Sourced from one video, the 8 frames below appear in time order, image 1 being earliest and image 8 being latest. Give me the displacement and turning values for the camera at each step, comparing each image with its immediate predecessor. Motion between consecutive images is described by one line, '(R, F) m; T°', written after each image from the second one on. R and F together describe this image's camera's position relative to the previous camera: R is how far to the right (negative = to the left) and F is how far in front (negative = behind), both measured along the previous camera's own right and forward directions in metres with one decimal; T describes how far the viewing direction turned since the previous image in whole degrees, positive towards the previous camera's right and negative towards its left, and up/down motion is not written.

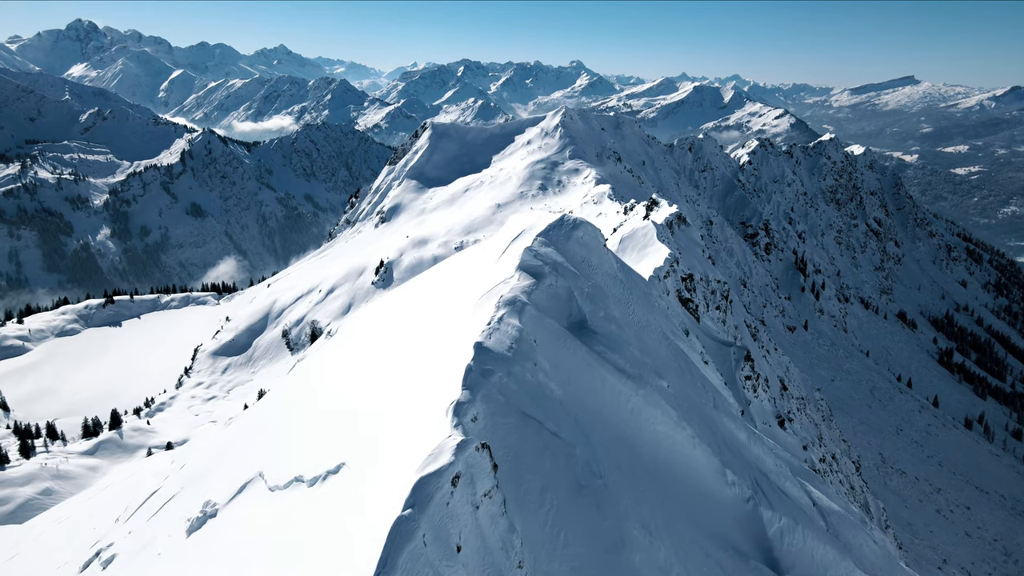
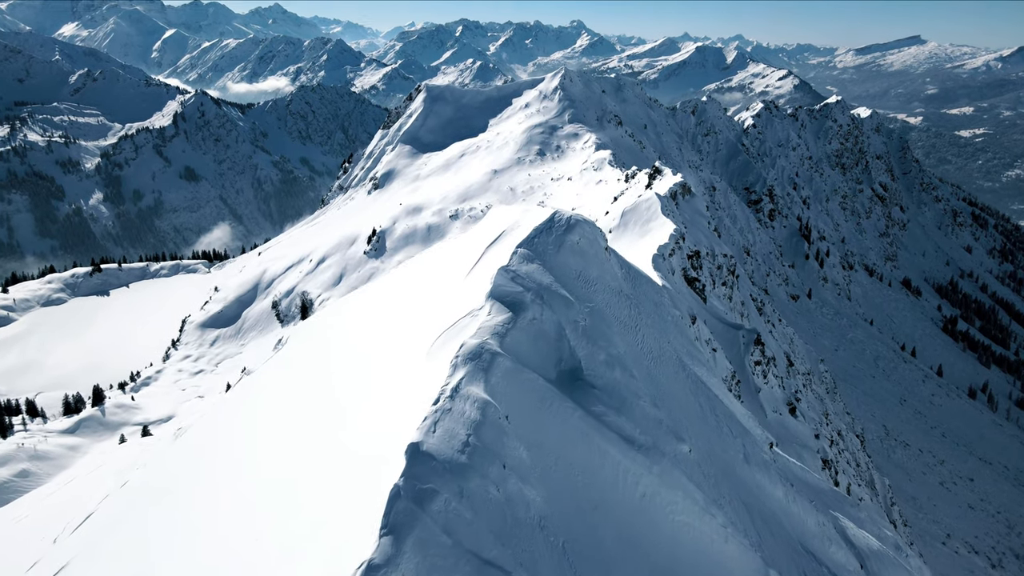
(+0.5, +2.9) m; 0°
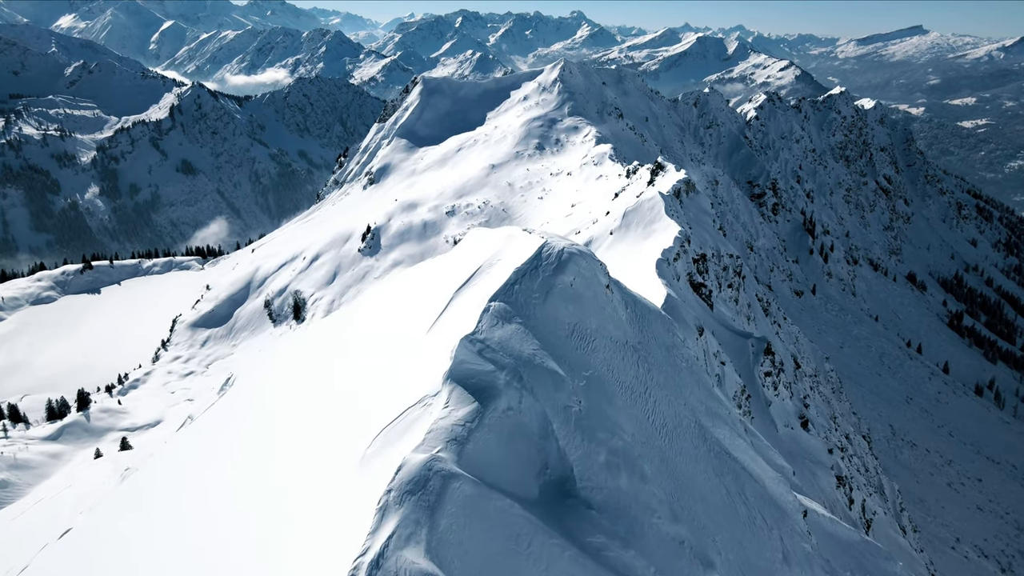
(+0.3, +2.0) m; 0°
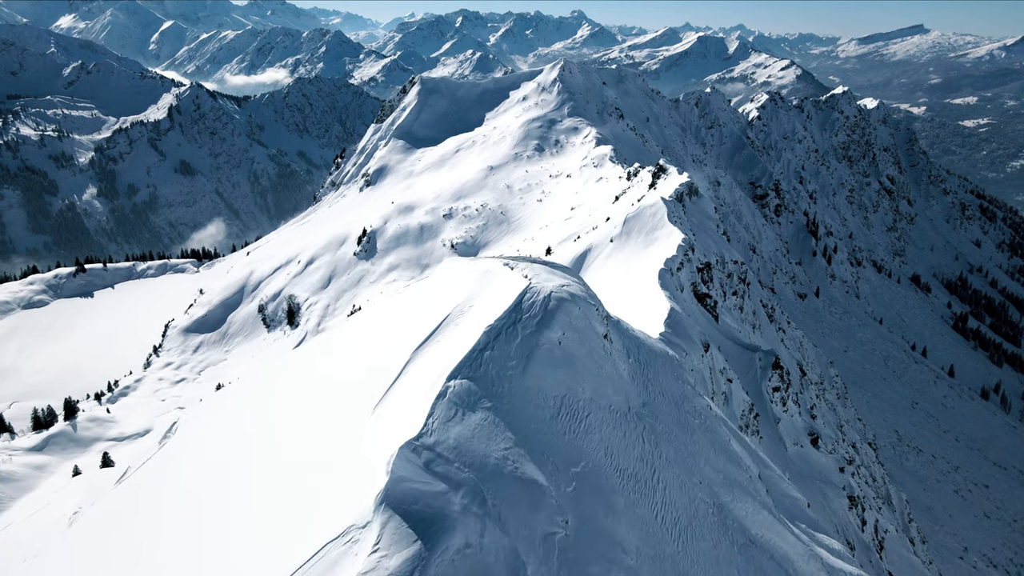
(+0.2, +1.5) m; 0°
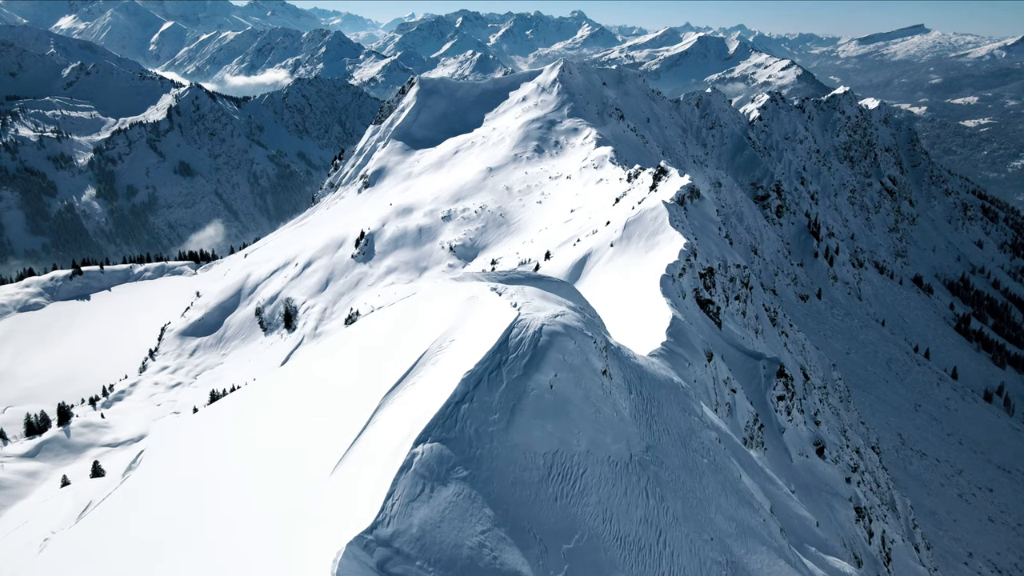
(+0.1, +0.7) m; 0°
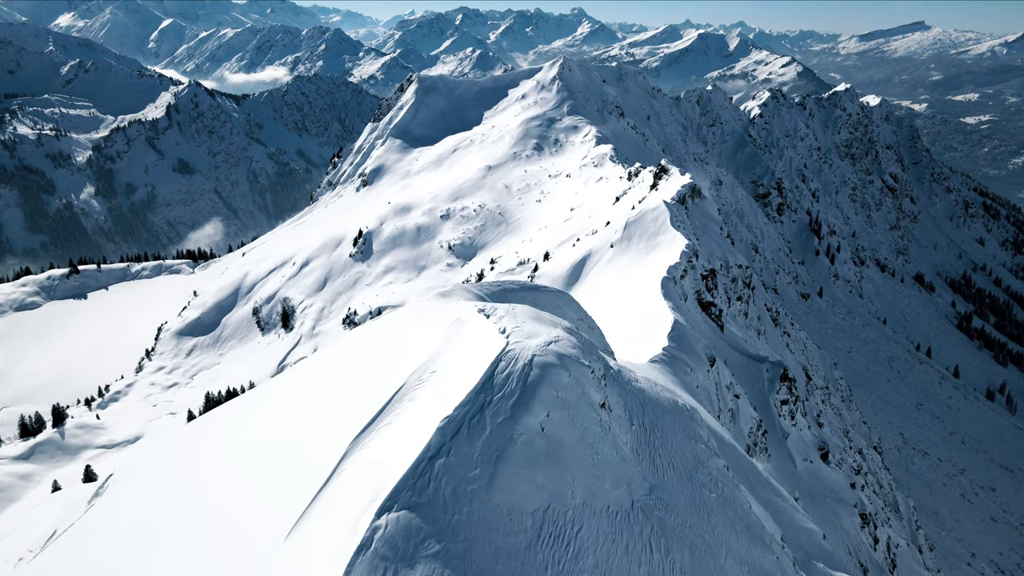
(+0.1, +0.6) m; 0°
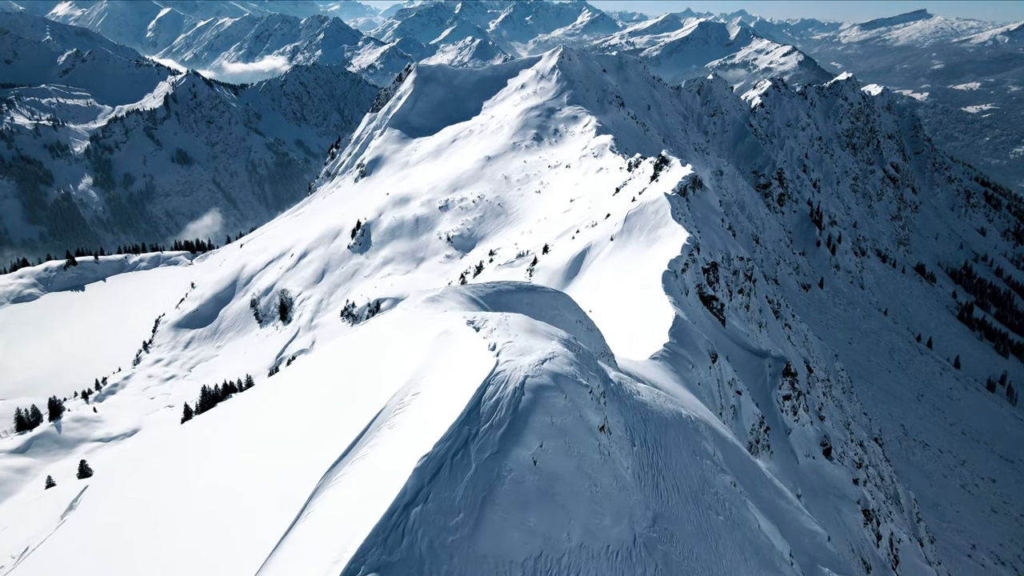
(+0.1, +0.5) m; 0°
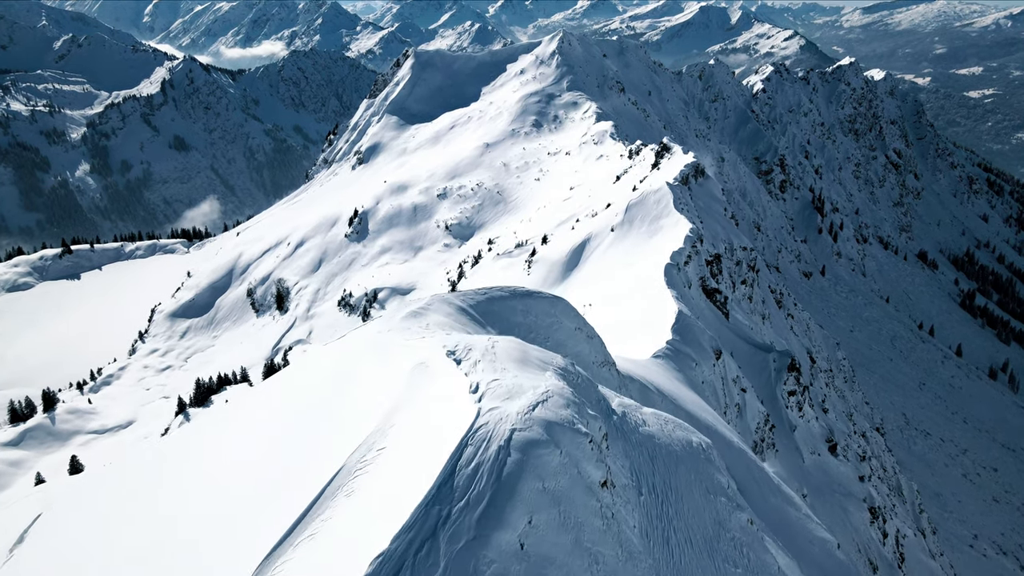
(+0.1, +0.9) m; 0°
